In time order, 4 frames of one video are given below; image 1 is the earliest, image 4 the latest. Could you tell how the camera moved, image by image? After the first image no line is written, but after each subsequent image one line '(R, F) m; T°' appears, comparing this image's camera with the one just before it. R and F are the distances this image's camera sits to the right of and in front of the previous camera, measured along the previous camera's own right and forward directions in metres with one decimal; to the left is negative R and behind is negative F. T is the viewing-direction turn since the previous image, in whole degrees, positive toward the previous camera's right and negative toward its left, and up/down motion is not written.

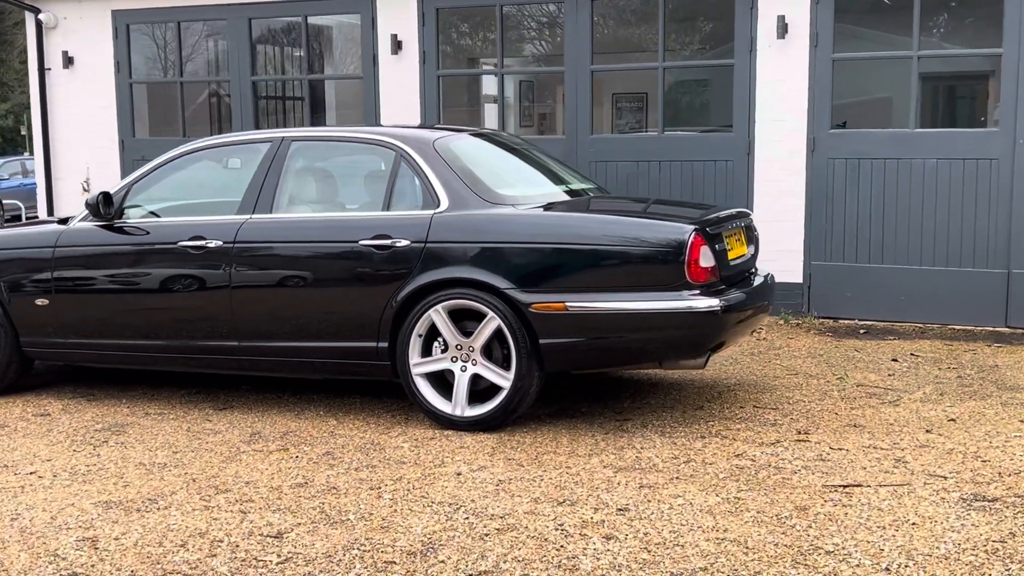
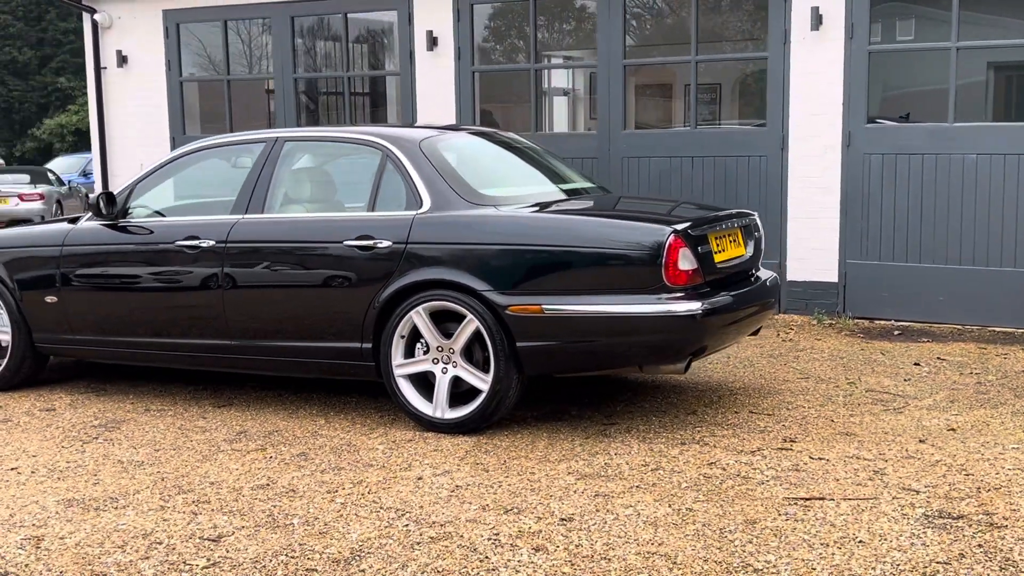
(+0.5, +0.1) m; -5°
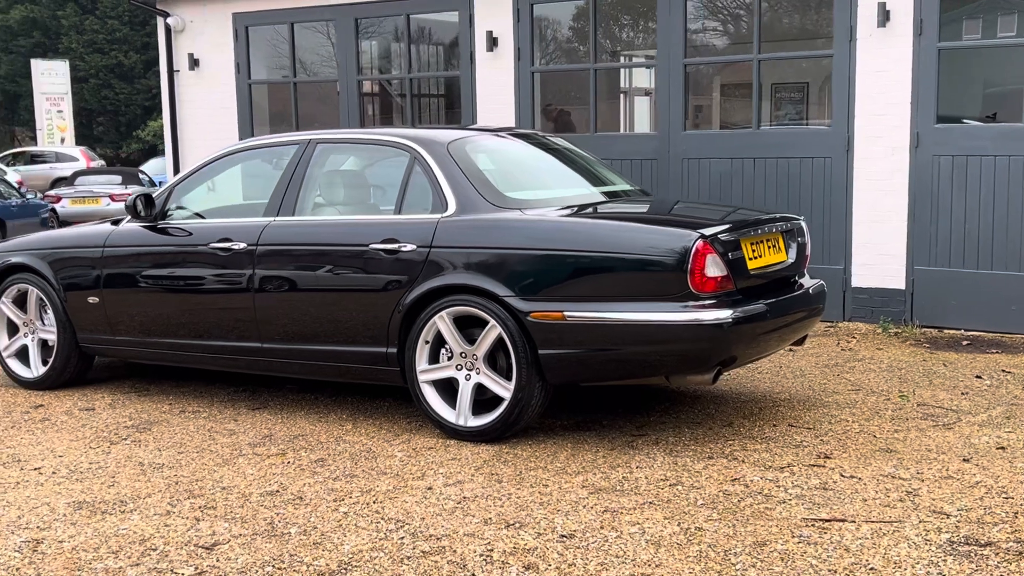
(+0.3, +0.1) m; -5°
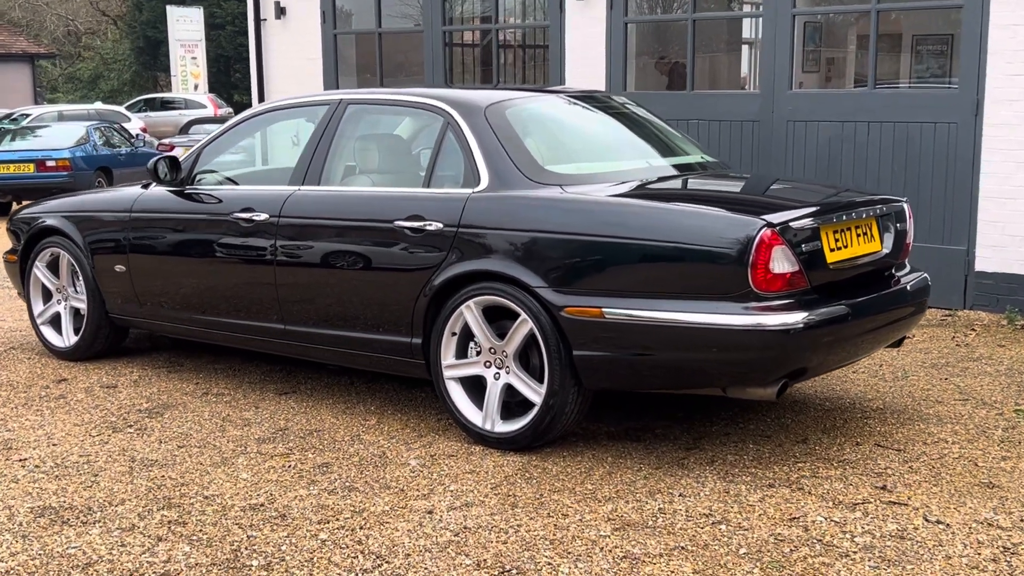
(+0.3, +0.6) m; -6°
